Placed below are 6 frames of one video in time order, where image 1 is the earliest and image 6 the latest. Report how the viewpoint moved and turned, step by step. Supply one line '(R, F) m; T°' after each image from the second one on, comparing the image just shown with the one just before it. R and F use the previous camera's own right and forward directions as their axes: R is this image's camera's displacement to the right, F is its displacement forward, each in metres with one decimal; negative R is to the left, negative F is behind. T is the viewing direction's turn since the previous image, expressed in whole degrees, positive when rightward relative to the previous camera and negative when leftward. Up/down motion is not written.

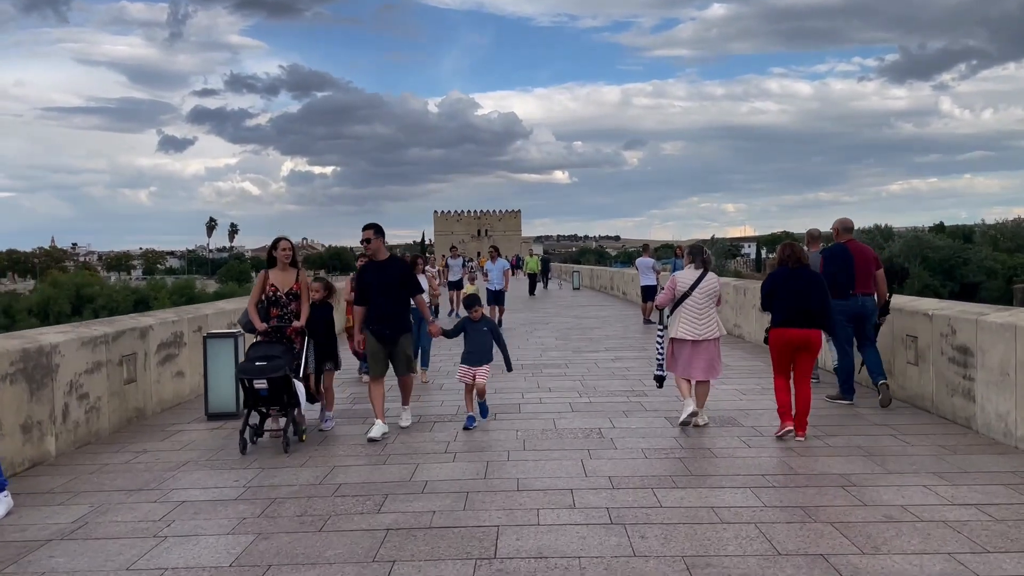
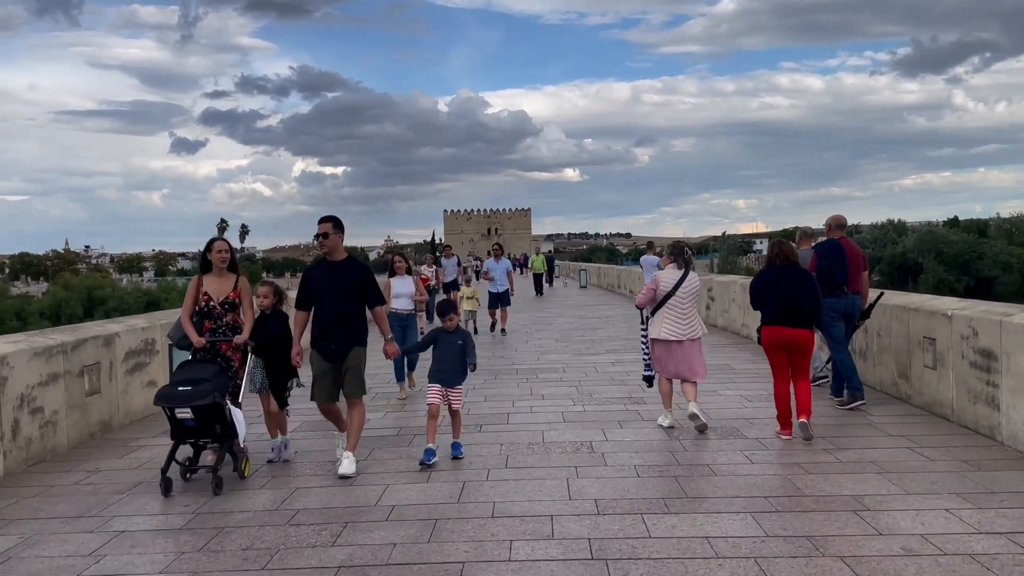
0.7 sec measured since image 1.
(+0.2, +0.5) m; -1°
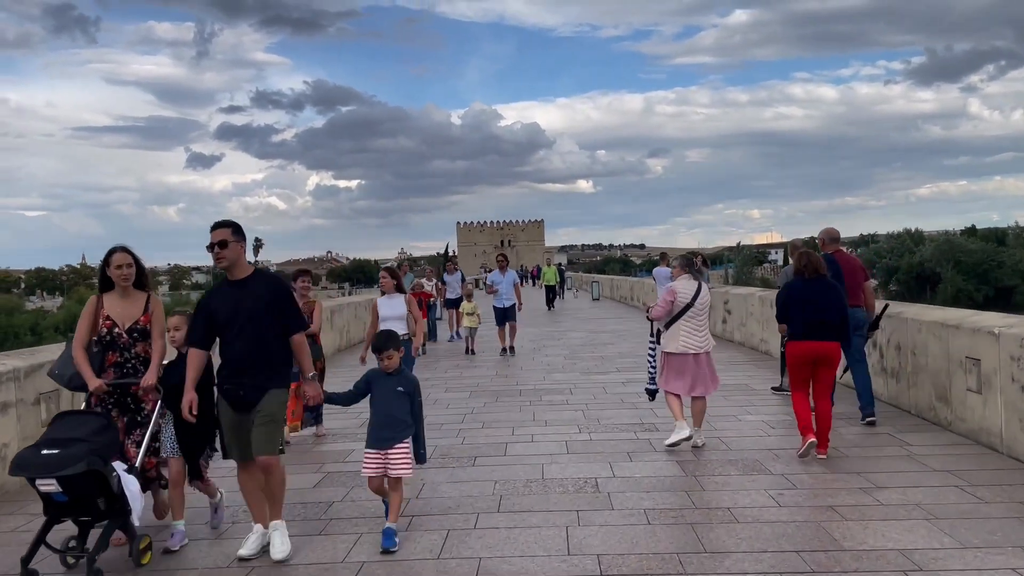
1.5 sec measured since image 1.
(+0.1, +0.7) m; -1°
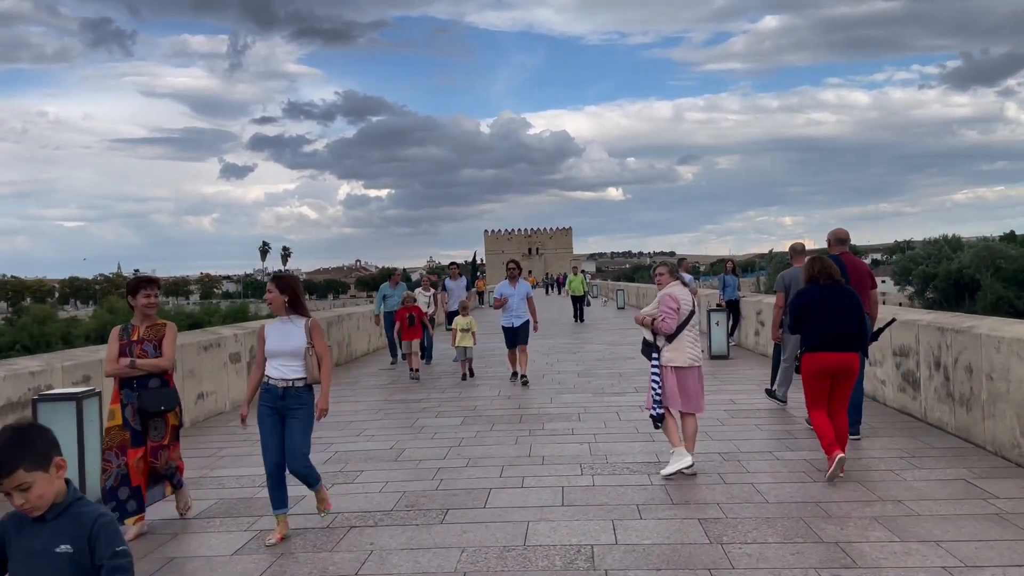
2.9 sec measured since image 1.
(+0.3, +1.3) m; -2°
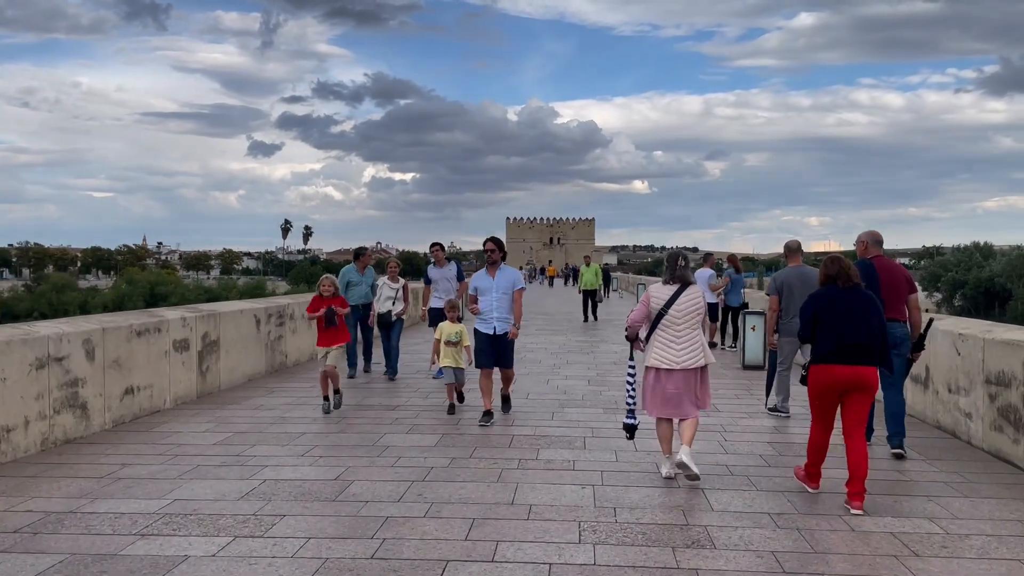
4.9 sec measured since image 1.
(+0.2, +1.7) m; -1°
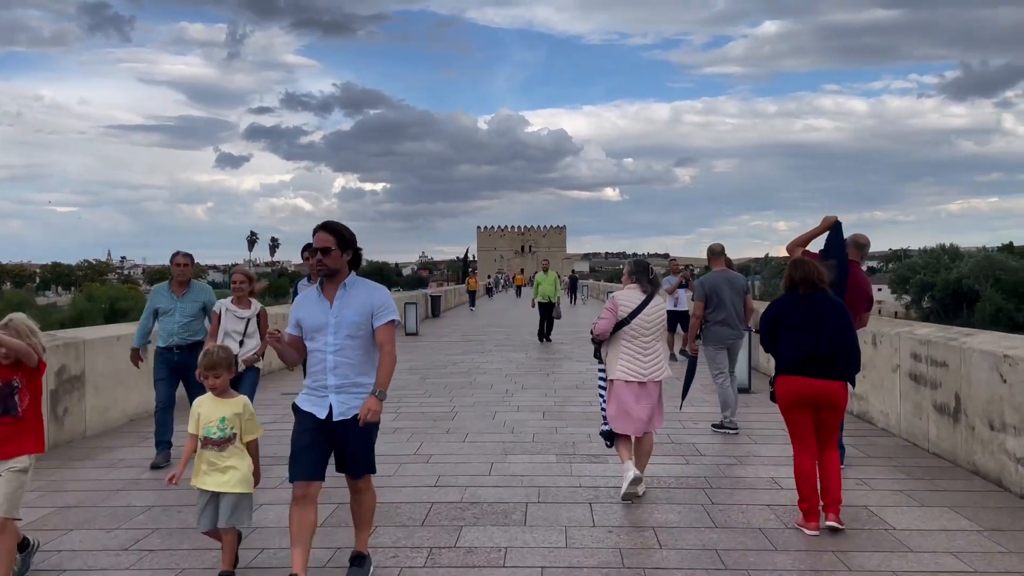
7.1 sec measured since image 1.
(+0.4, +1.7) m; +2°
